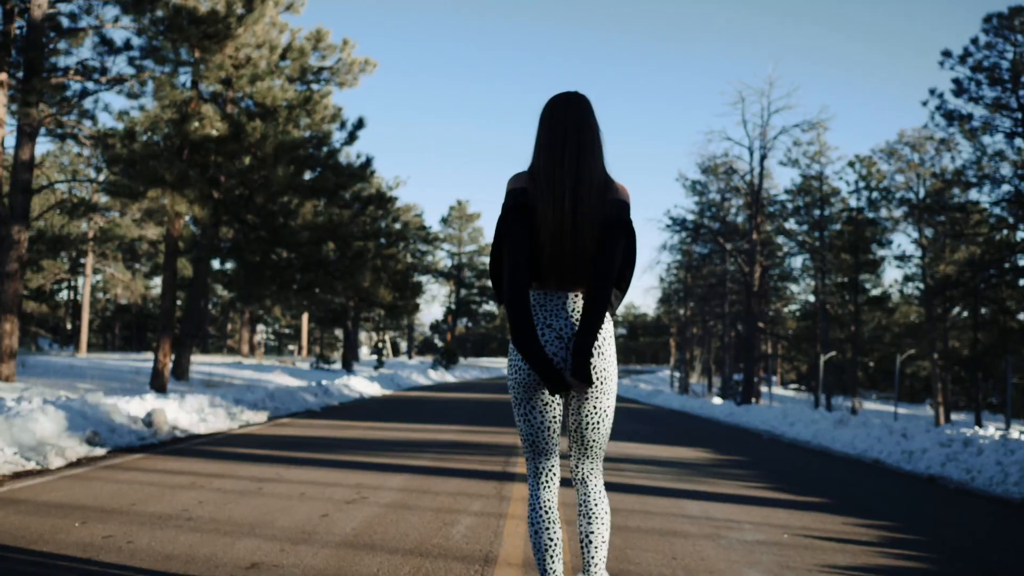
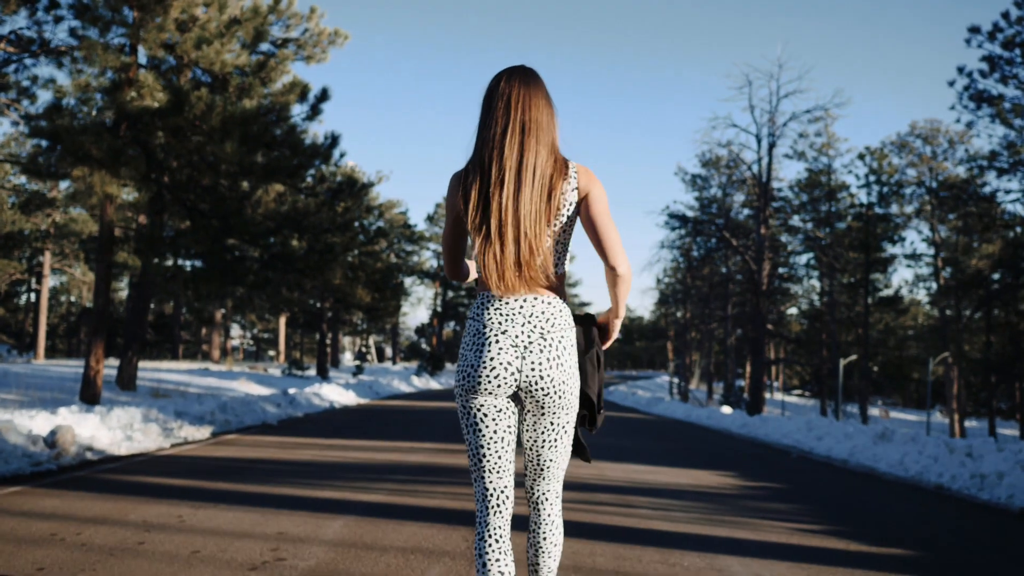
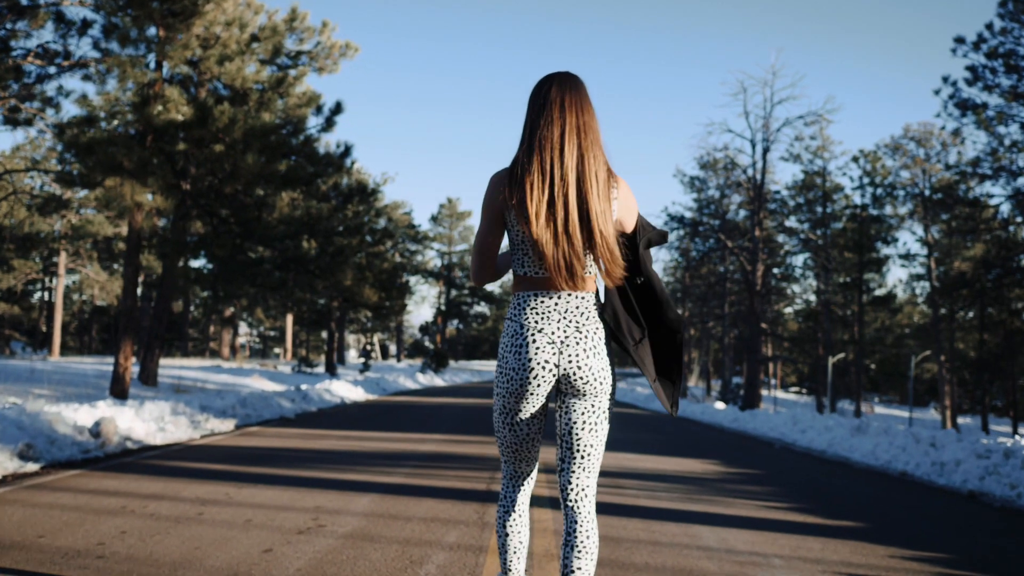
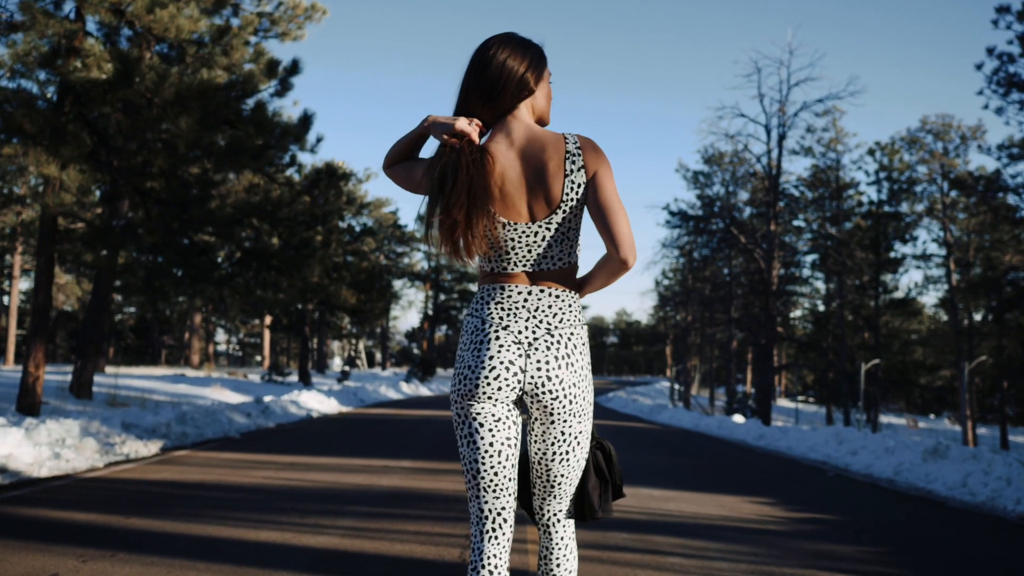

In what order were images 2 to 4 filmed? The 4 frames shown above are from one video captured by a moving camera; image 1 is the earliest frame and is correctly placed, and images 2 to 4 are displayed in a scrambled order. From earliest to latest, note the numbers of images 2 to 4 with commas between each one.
3, 2, 4
